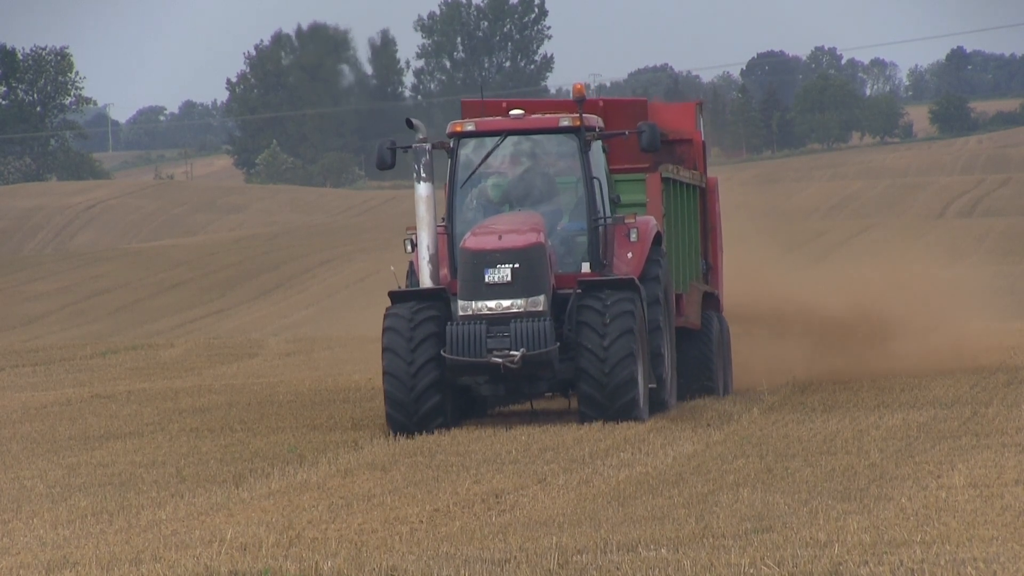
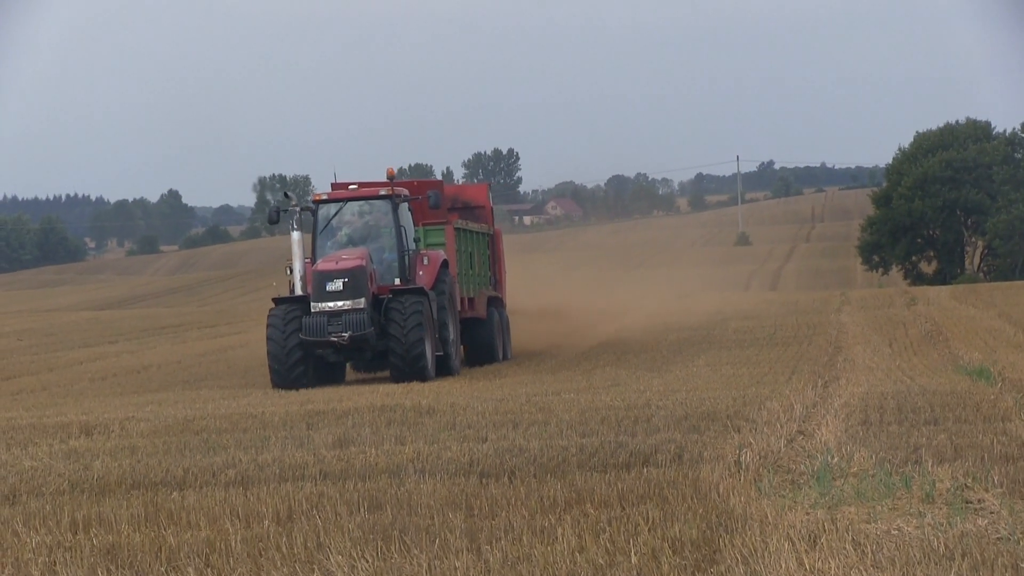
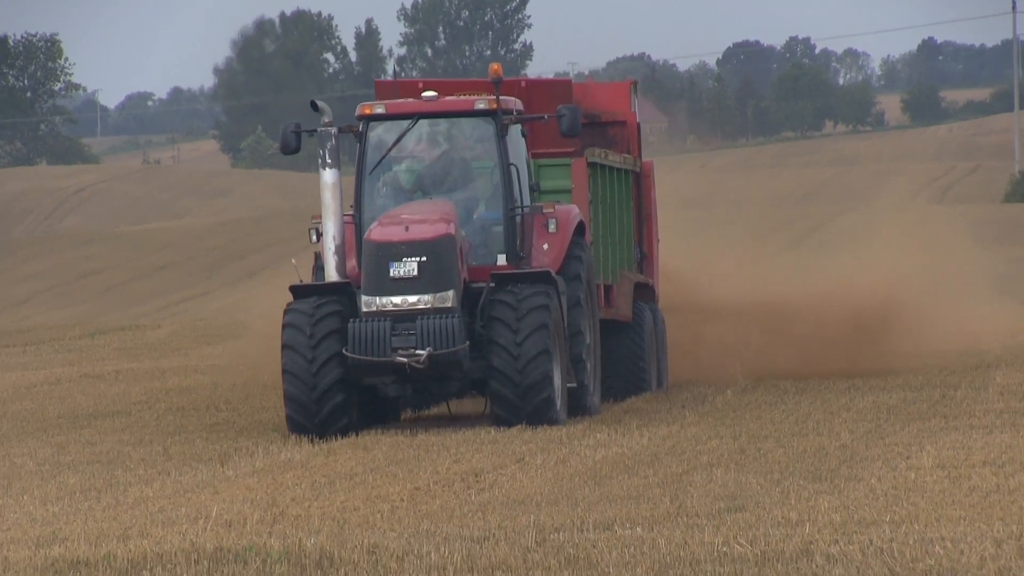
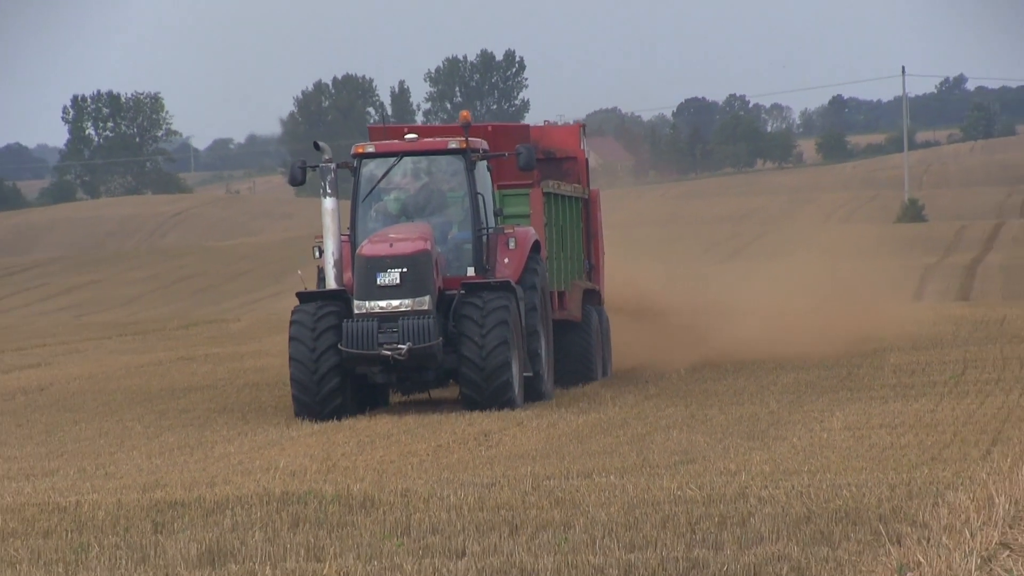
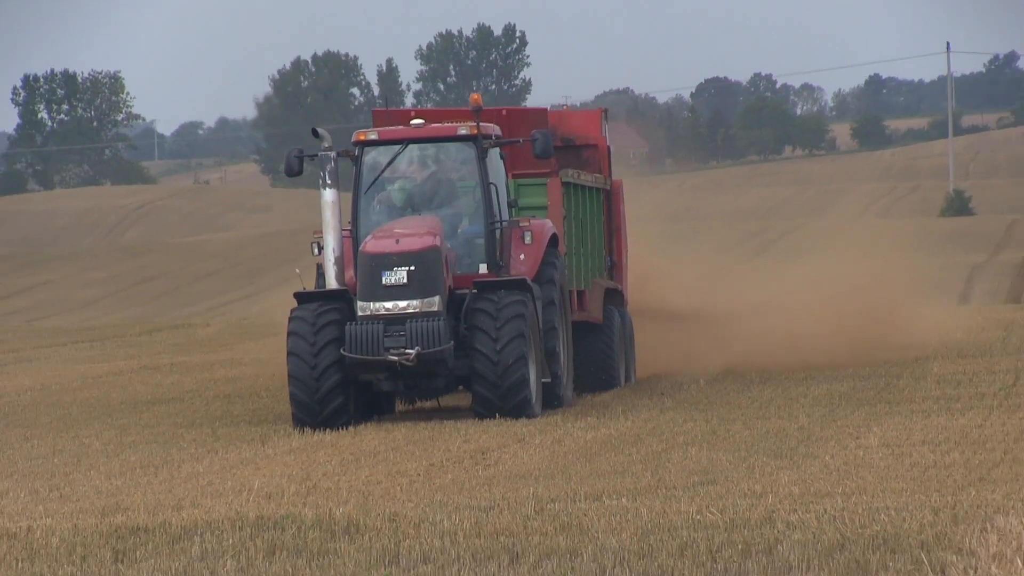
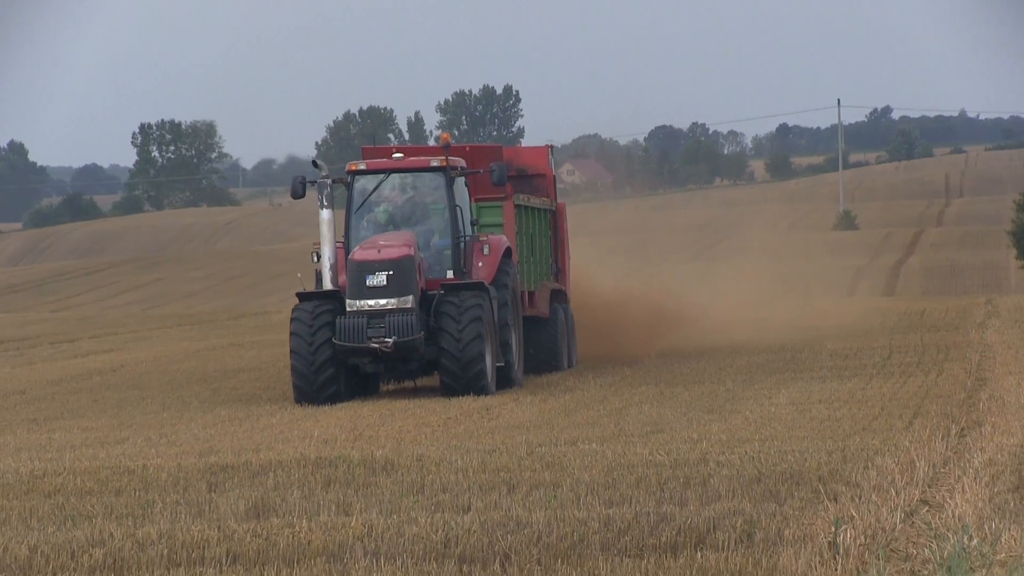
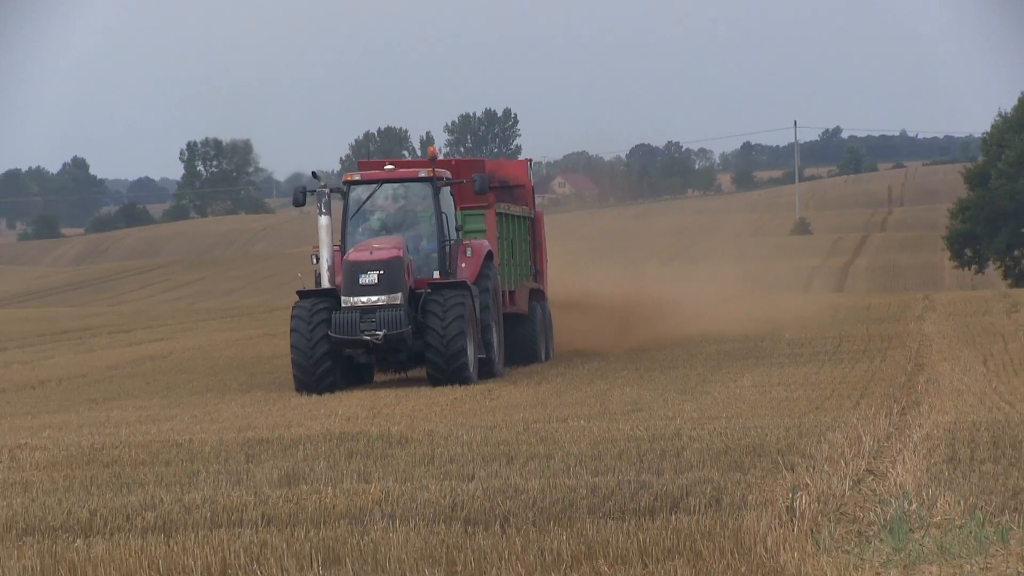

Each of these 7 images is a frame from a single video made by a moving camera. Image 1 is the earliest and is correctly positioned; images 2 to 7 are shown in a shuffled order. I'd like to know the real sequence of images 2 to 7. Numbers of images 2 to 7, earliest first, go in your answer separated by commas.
3, 5, 4, 6, 7, 2
